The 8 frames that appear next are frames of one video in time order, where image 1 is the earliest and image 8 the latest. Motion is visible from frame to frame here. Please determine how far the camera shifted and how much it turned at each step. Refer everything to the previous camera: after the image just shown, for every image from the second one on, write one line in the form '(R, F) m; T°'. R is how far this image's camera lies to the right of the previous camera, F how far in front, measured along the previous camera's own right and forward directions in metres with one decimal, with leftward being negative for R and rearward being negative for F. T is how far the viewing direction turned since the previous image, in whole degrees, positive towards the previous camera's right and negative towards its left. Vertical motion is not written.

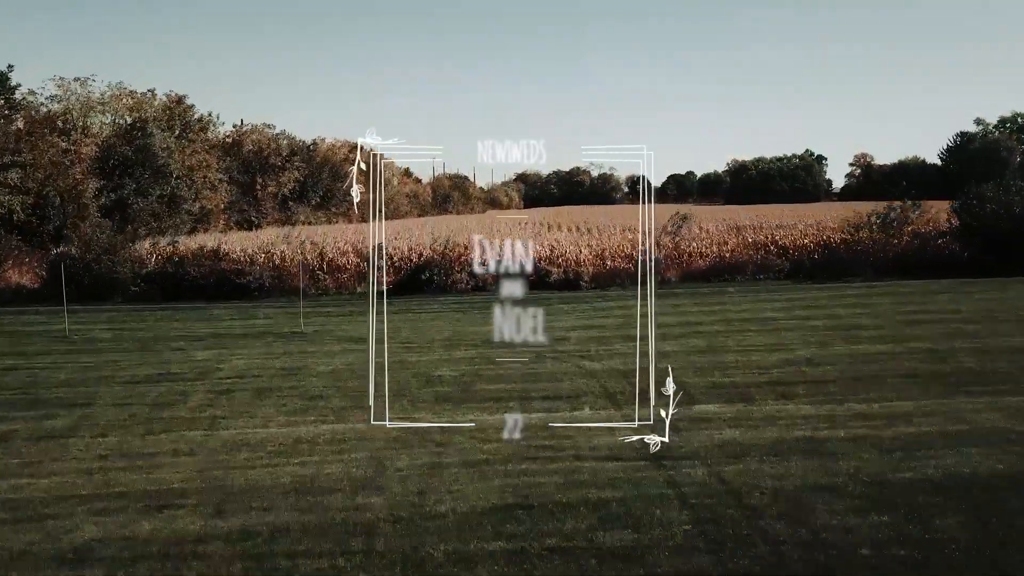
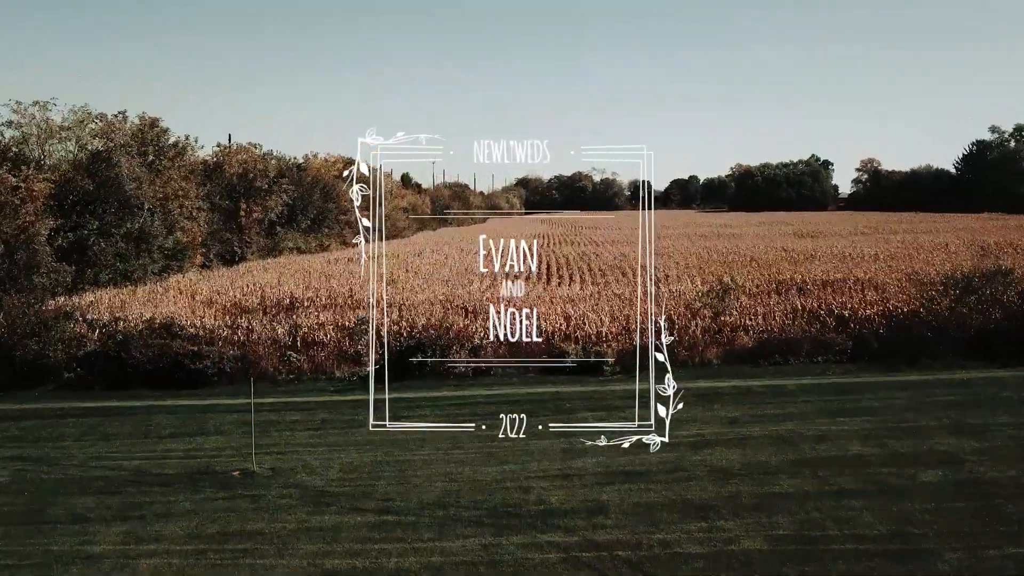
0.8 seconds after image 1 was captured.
(-0.1, +1.0) m; 0°
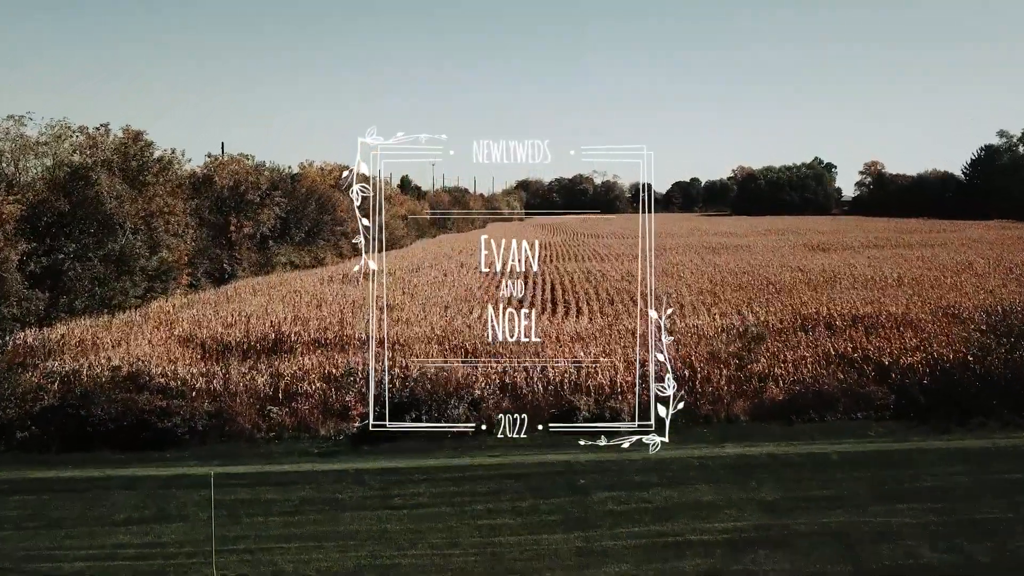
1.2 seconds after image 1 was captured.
(0.0, +0.5) m; 0°
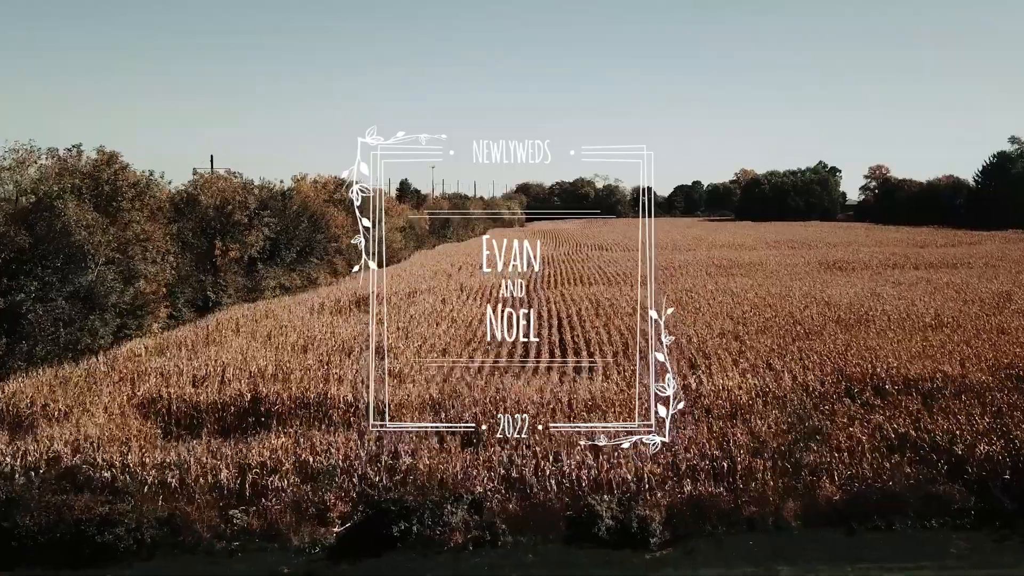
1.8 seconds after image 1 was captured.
(0.0, +0.8) m; 0°
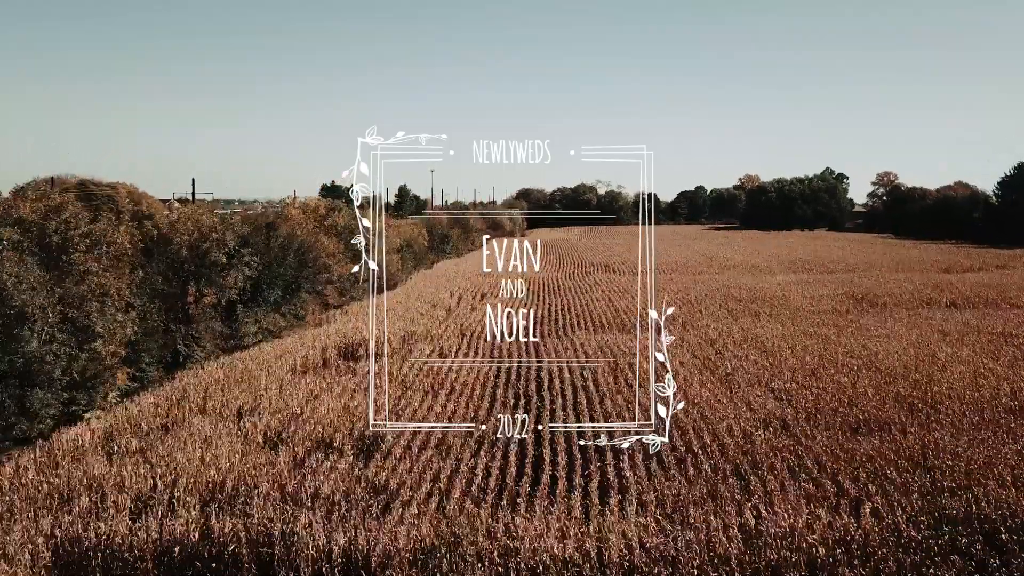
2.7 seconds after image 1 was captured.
(-0.1, +1.2) m; 0°
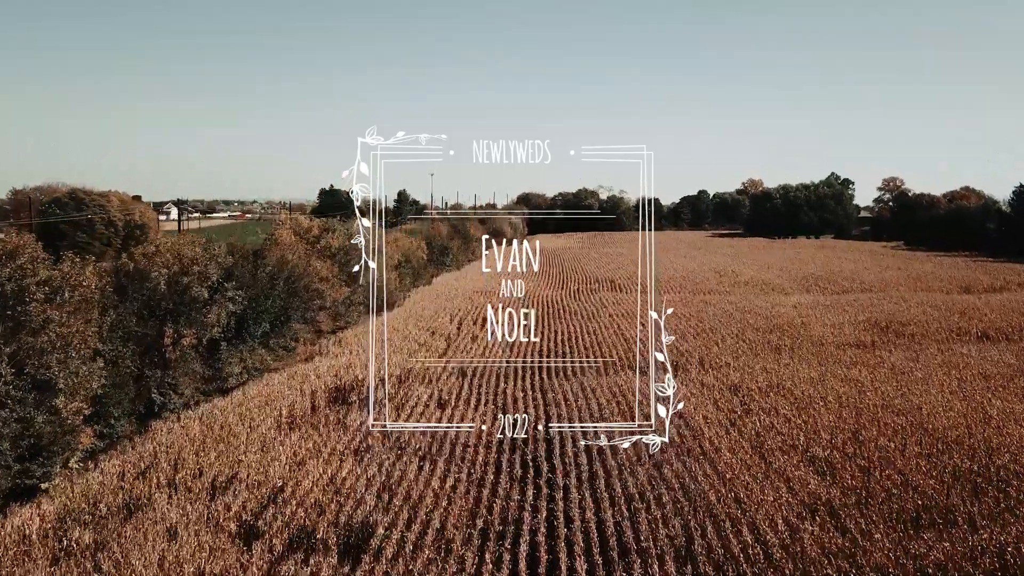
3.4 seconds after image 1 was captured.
(-0.1, +0.9) m; 0°
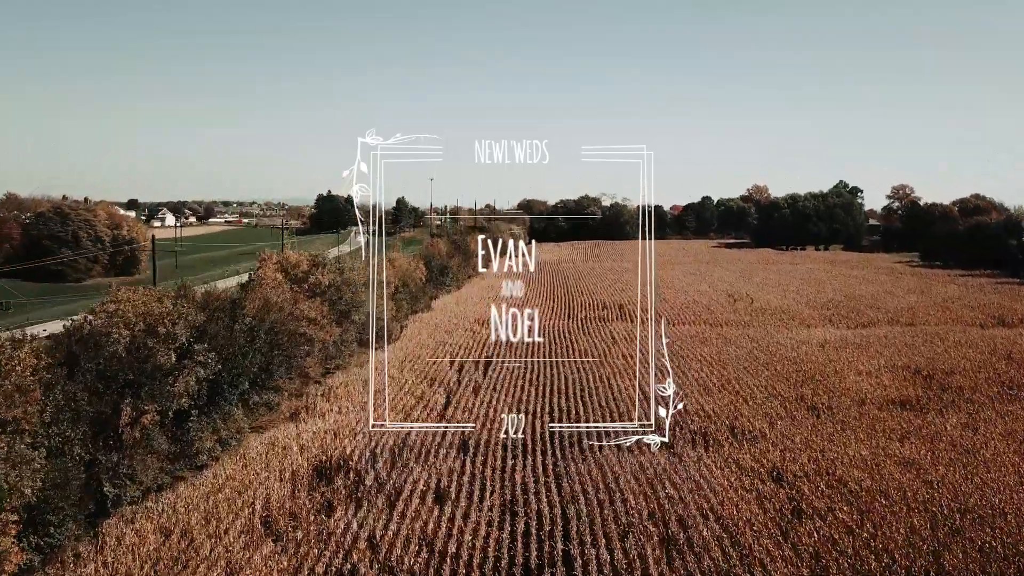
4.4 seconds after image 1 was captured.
(-0.1, +1.3) m; 0°
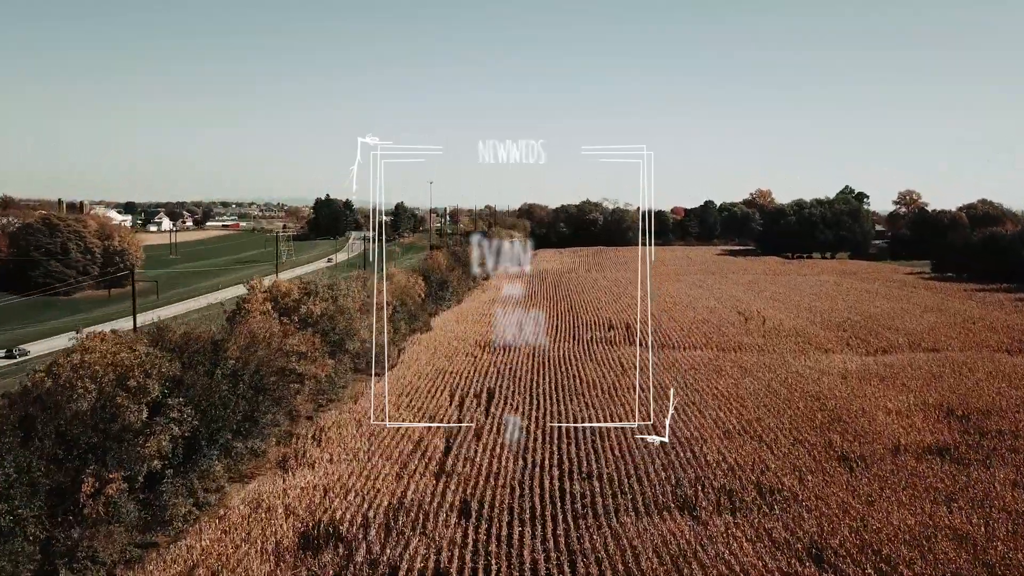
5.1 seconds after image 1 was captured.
(-0.1, +0.9) m; 0°
